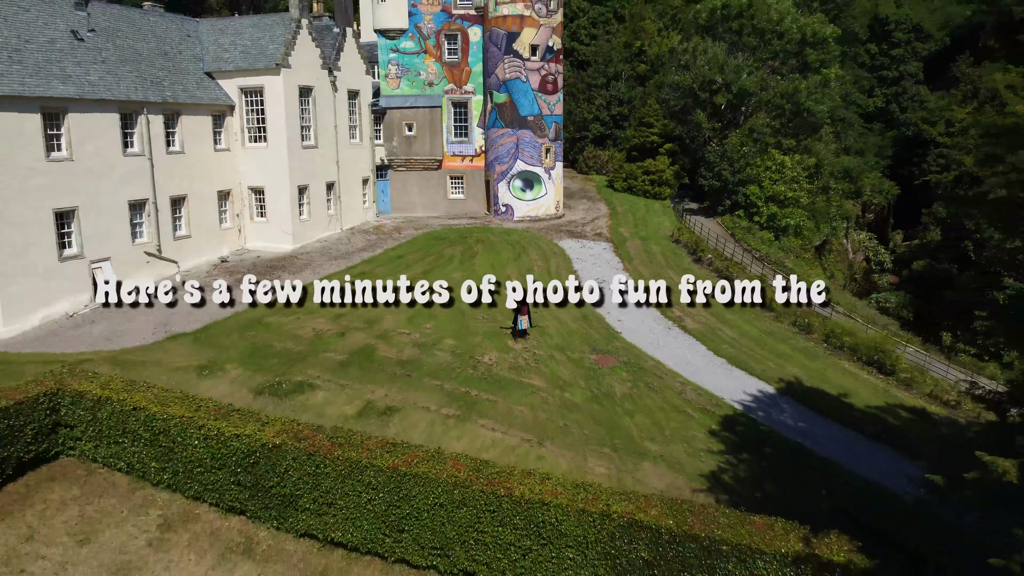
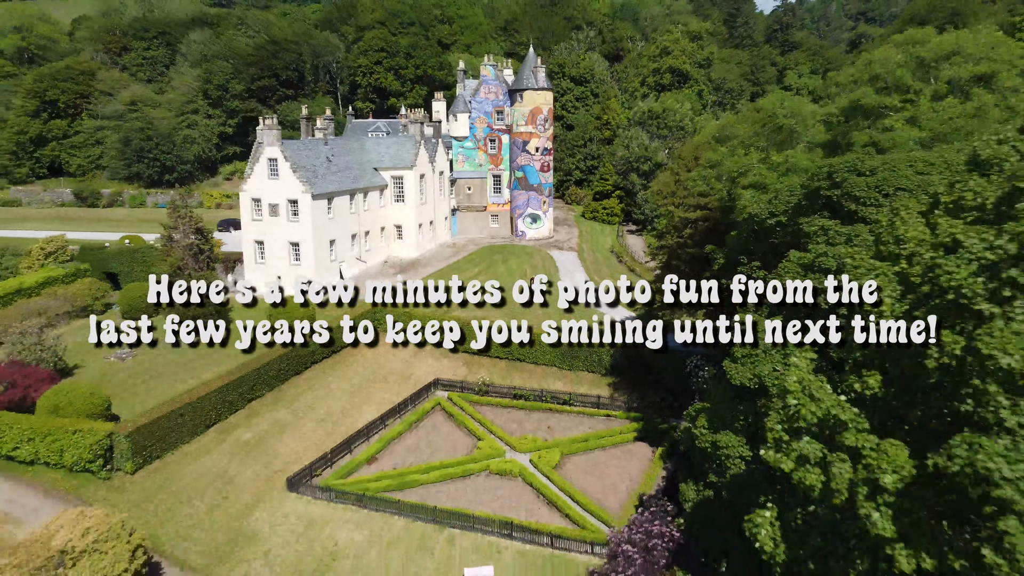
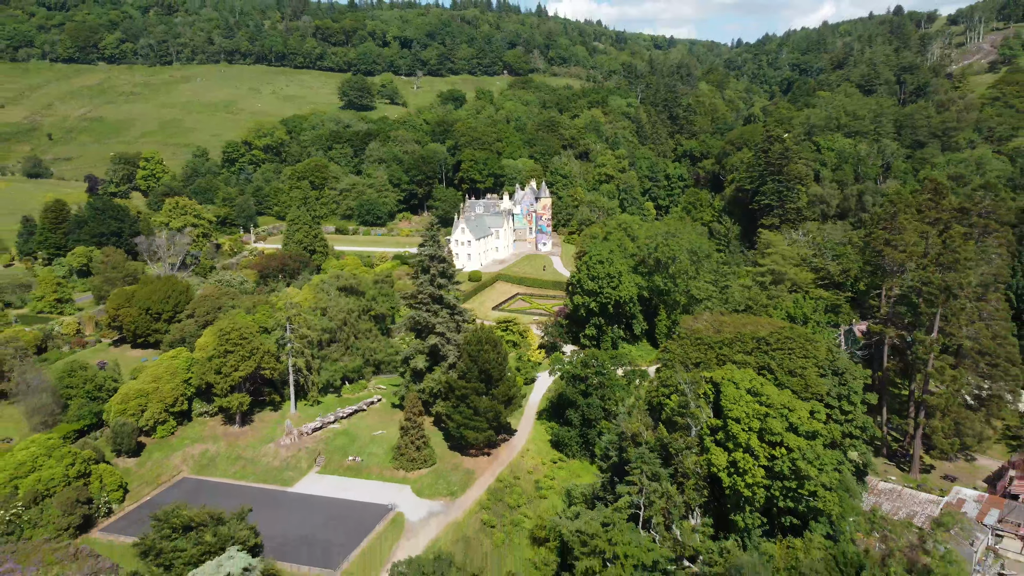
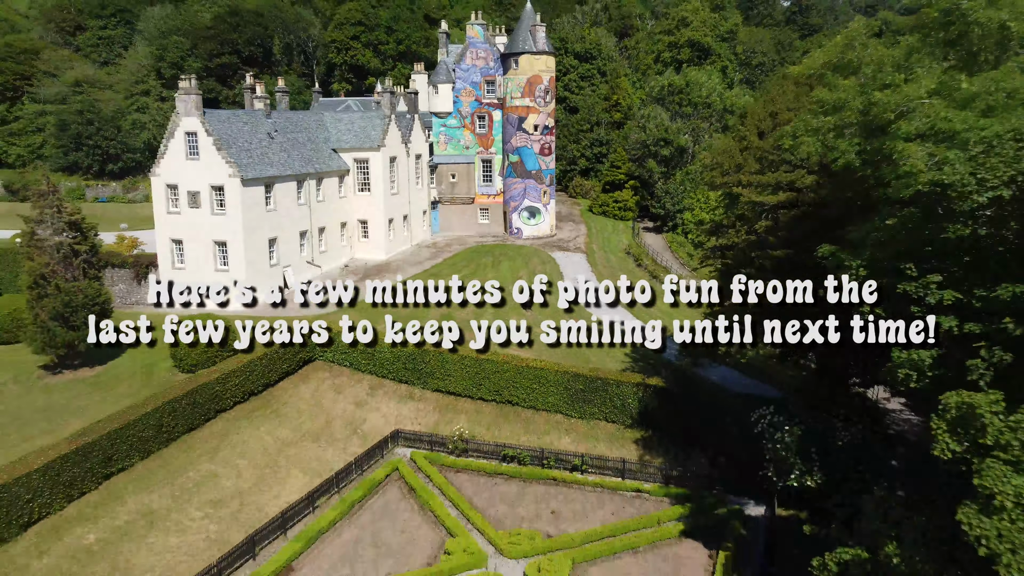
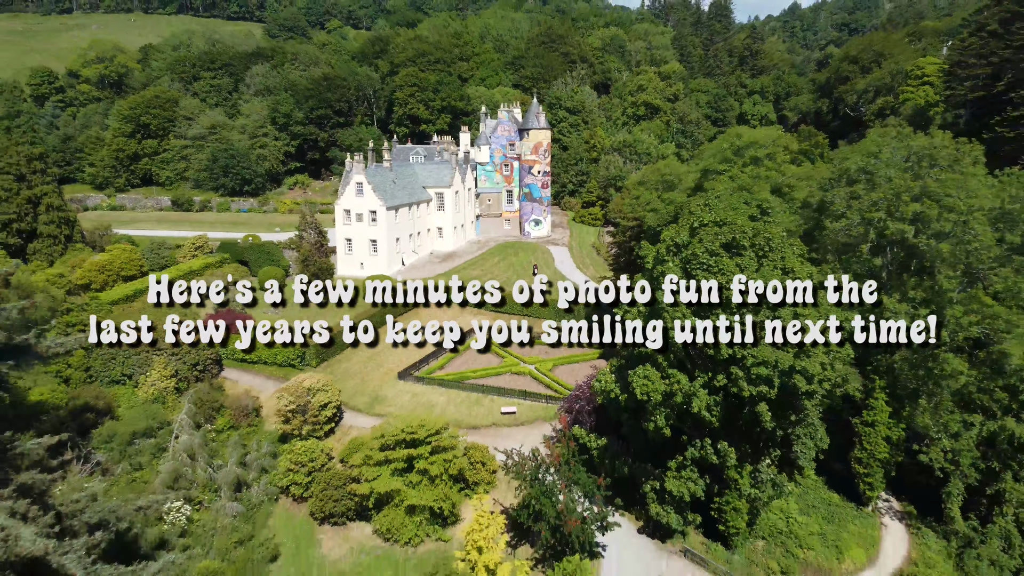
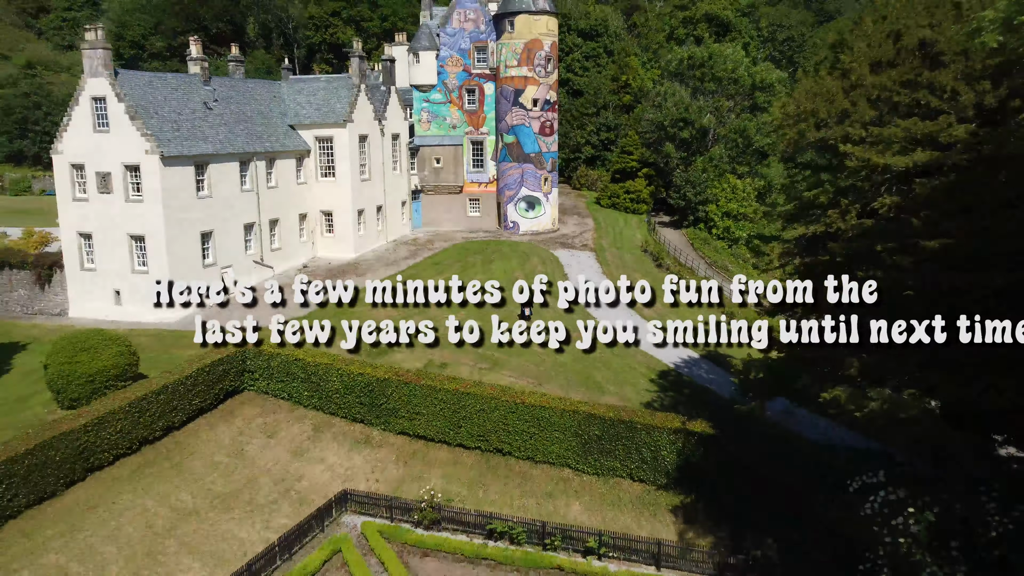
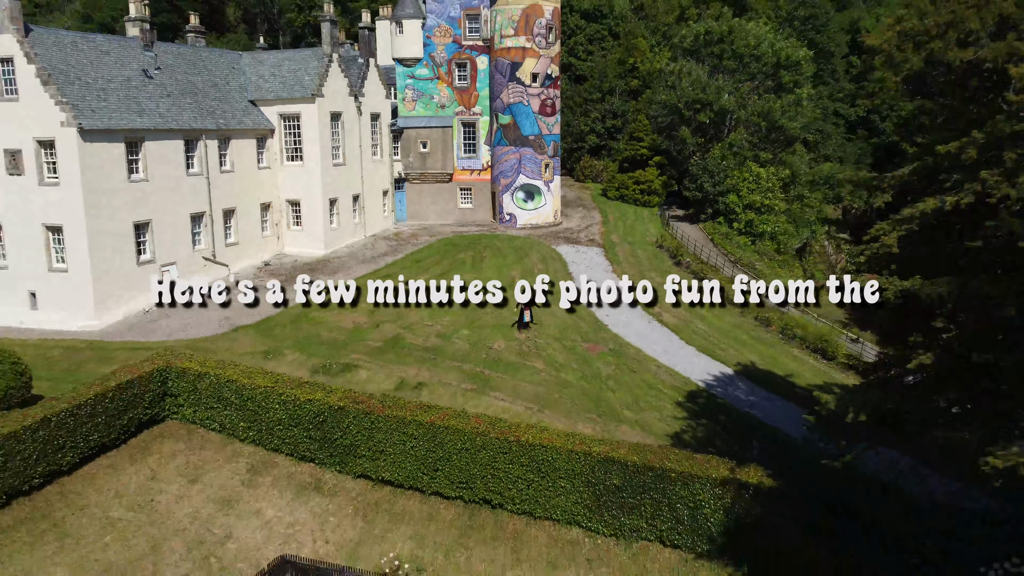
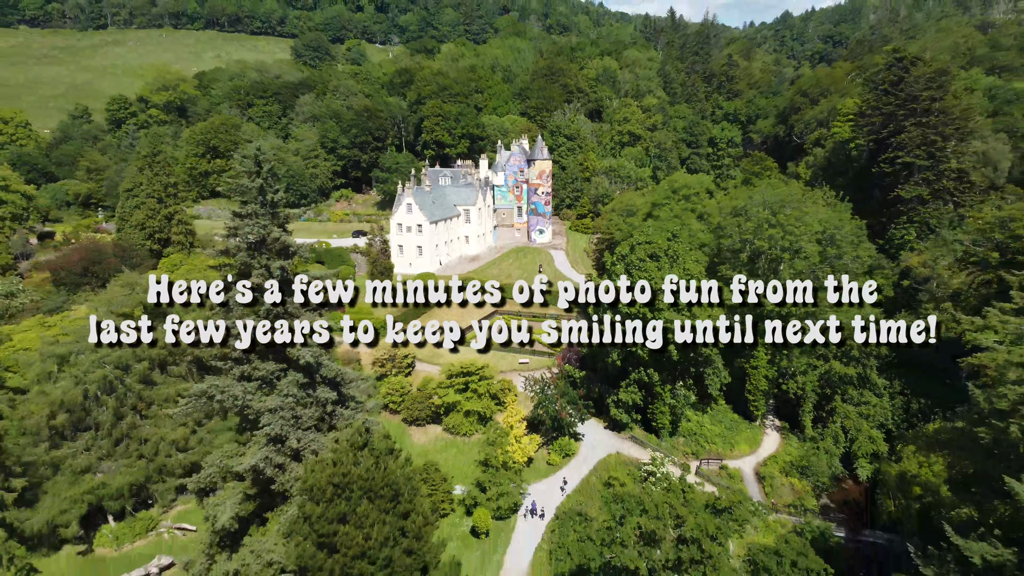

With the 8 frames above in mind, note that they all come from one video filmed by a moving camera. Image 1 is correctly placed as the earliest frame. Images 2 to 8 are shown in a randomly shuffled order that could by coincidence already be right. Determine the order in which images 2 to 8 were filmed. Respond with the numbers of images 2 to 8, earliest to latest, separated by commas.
7, 6, 4, 2, 5, 8, 3
